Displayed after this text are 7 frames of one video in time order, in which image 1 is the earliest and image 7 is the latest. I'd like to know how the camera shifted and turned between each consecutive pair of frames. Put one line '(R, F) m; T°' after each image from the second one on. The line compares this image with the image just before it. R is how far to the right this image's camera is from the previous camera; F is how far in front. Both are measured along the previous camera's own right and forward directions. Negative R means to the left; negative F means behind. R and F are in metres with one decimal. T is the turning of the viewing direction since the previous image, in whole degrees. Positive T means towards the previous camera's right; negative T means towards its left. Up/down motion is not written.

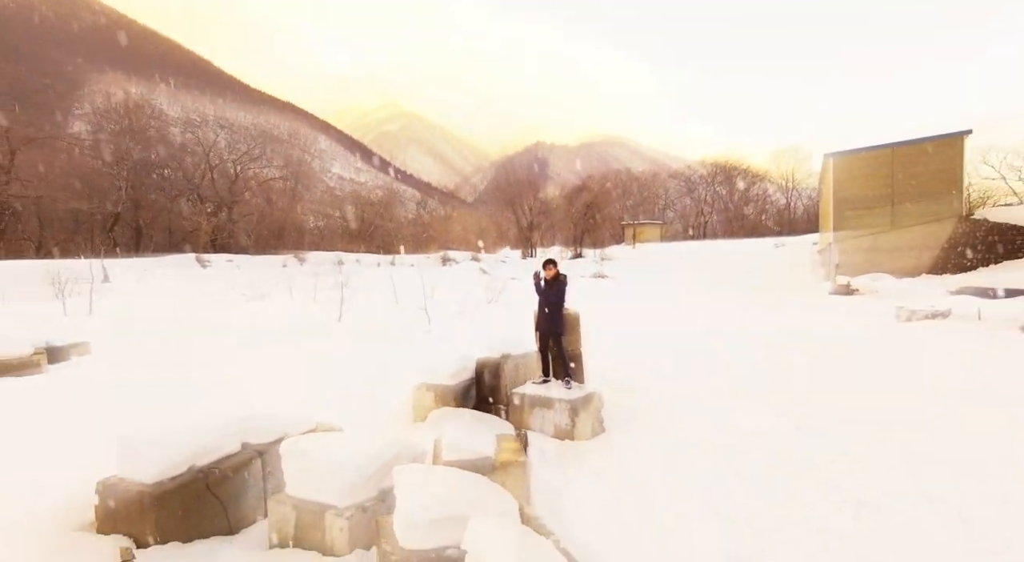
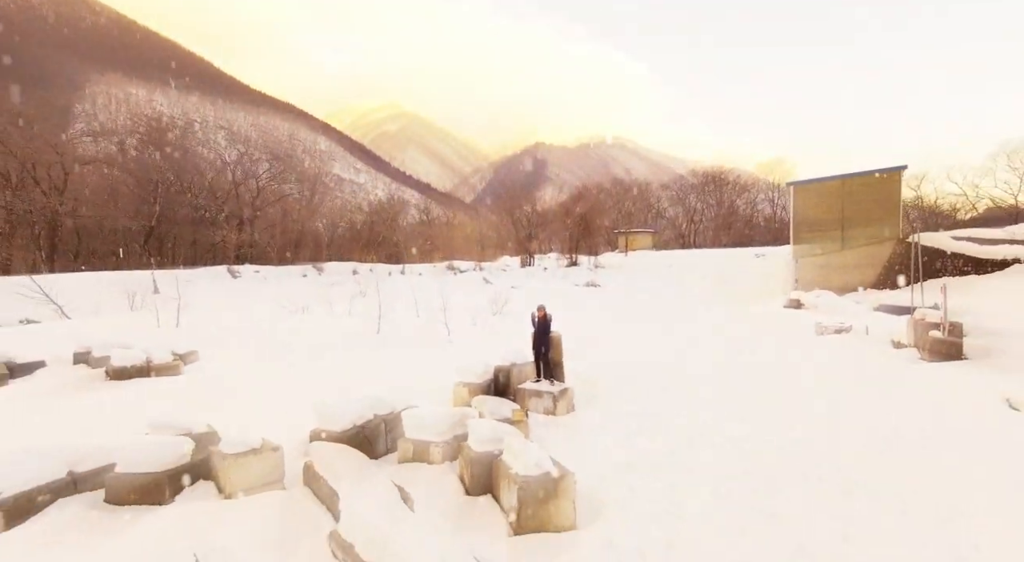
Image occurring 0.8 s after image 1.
(-0.1, -2.0) m; 0°
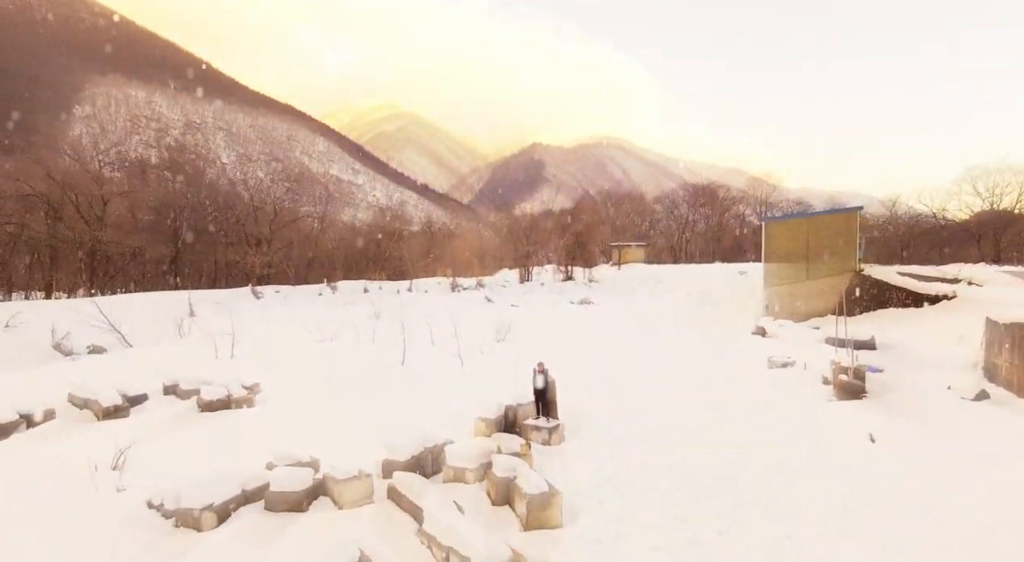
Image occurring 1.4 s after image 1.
(-0.1, -1.8) m; 0°
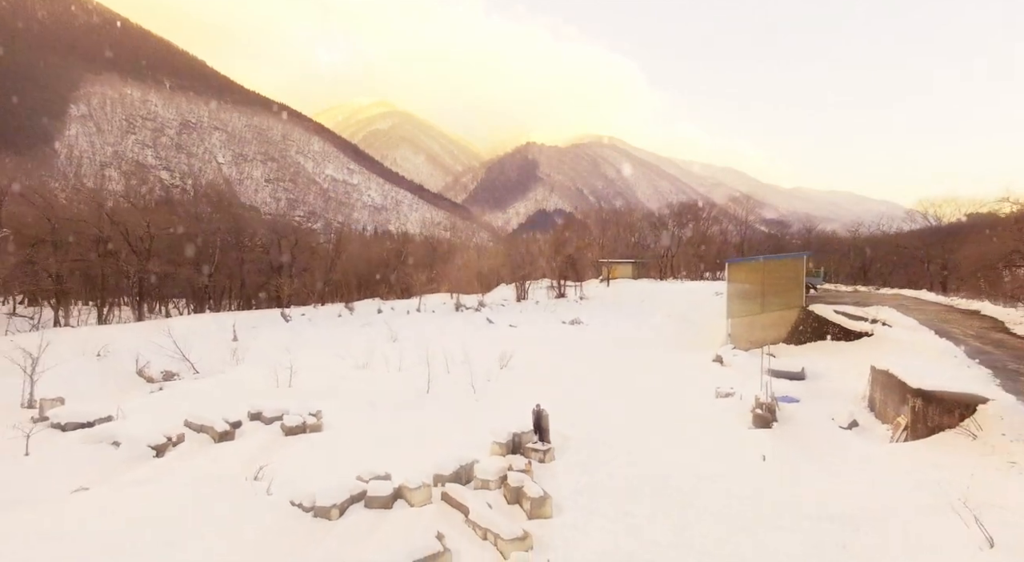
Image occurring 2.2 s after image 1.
(-0.2, -2.9) m; +1°
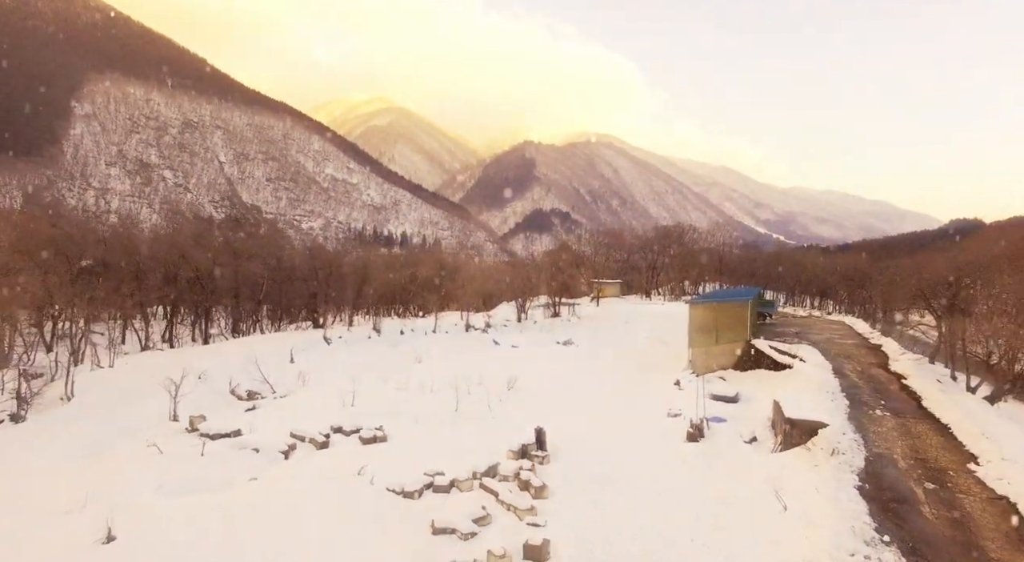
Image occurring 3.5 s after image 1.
(-0.3, -4.9) m; 0°
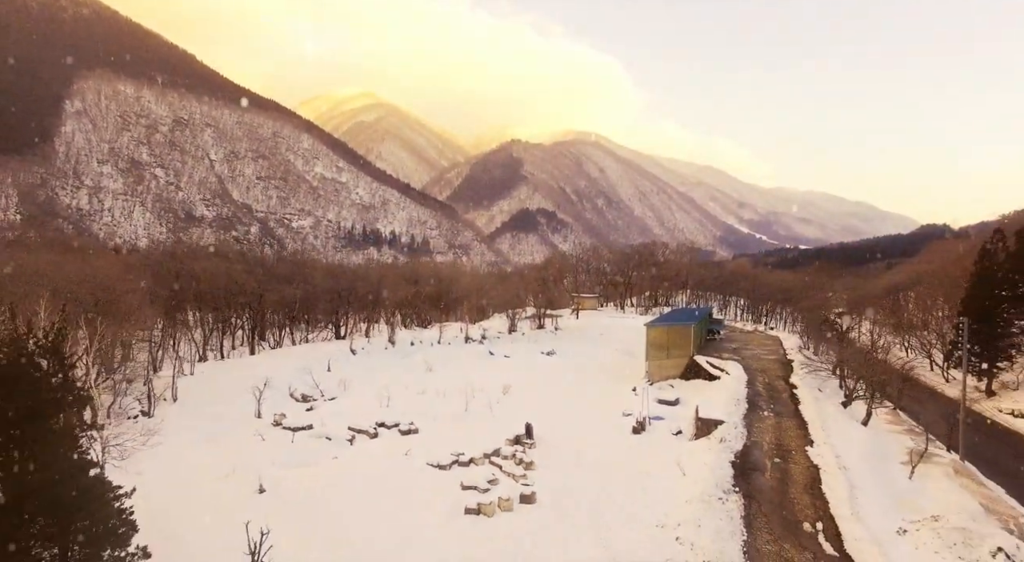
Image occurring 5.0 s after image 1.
(-0.4, -6.3) m; +1°
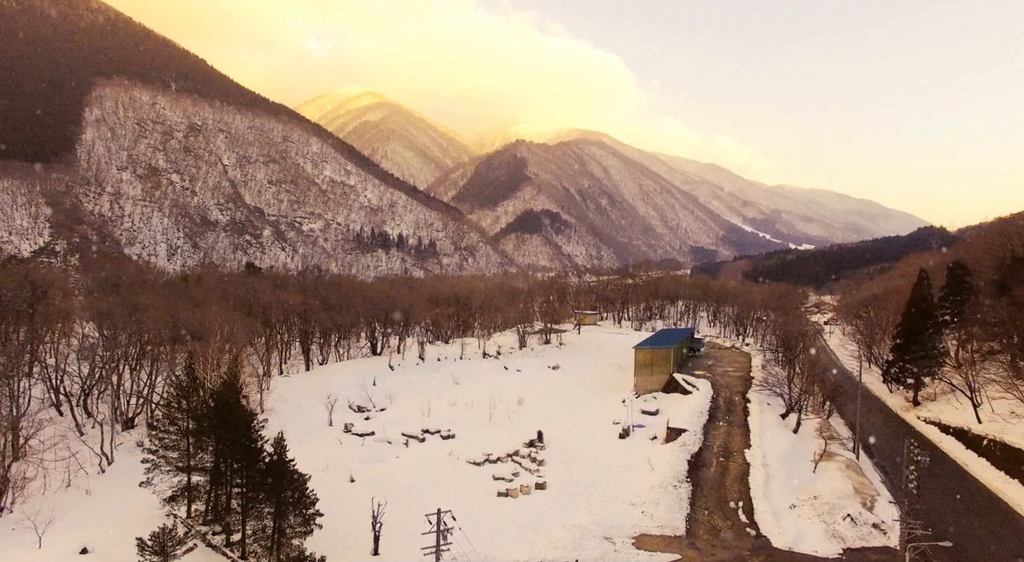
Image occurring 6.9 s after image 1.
(-0.5, -6.8) m; 0°
